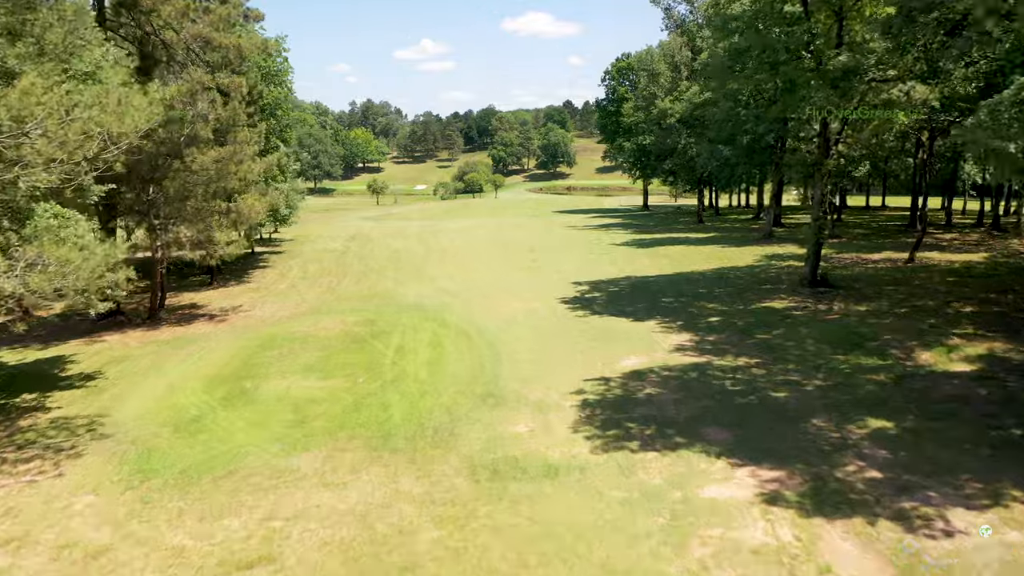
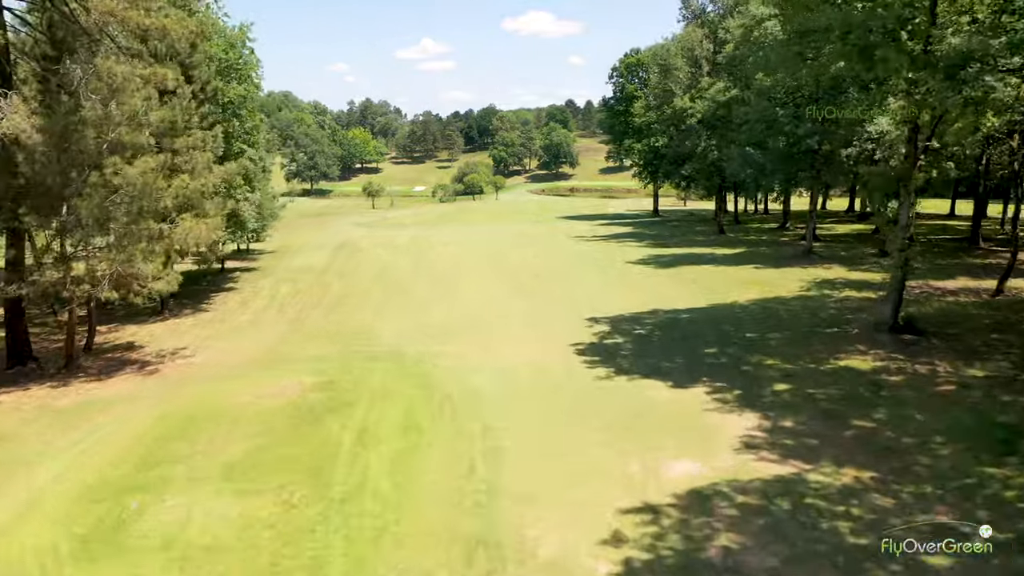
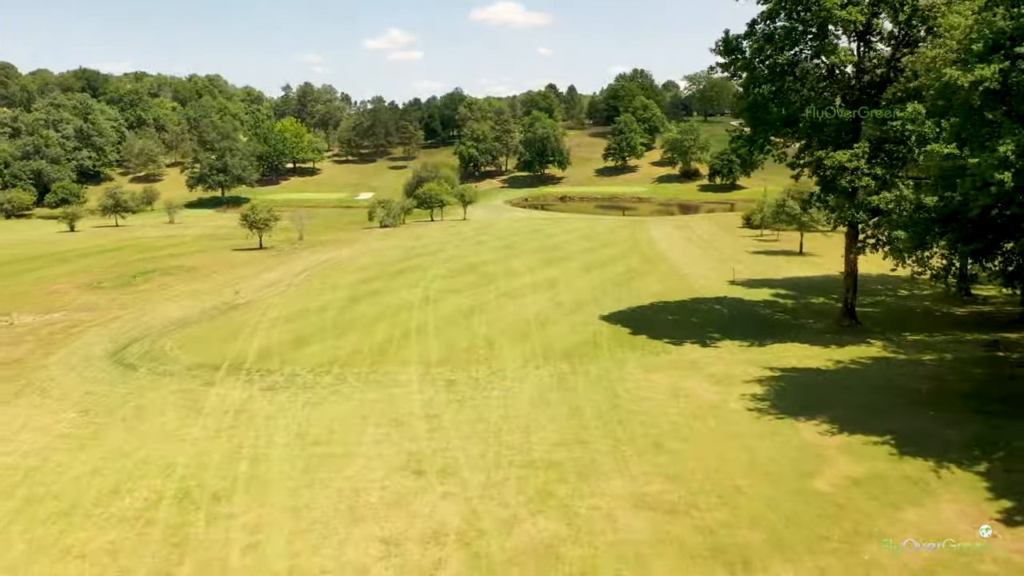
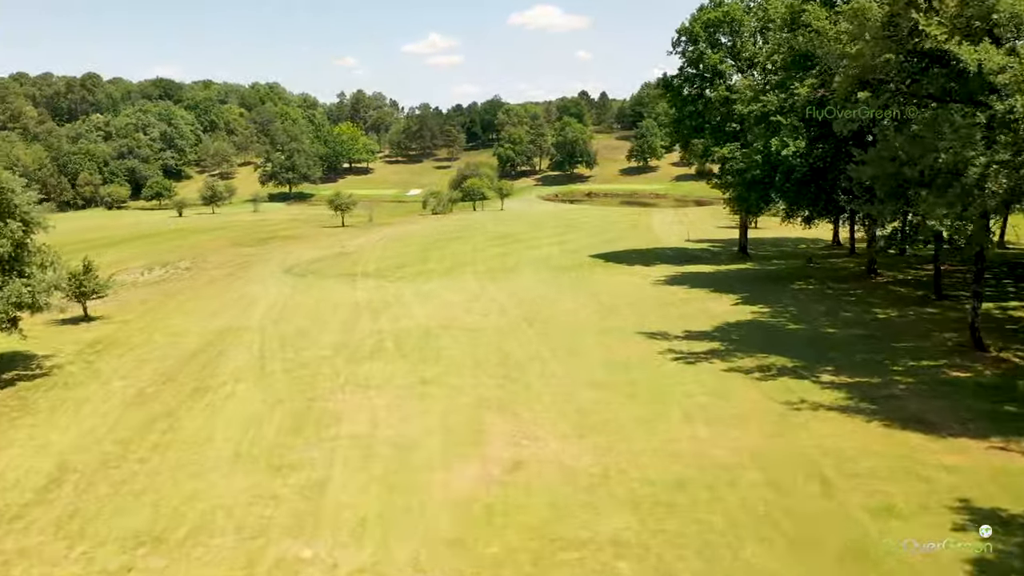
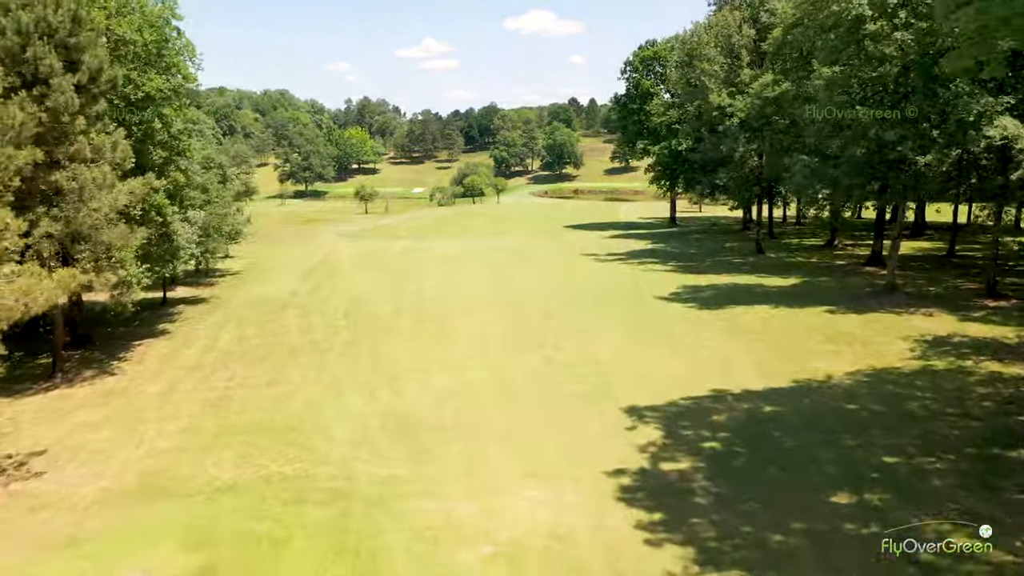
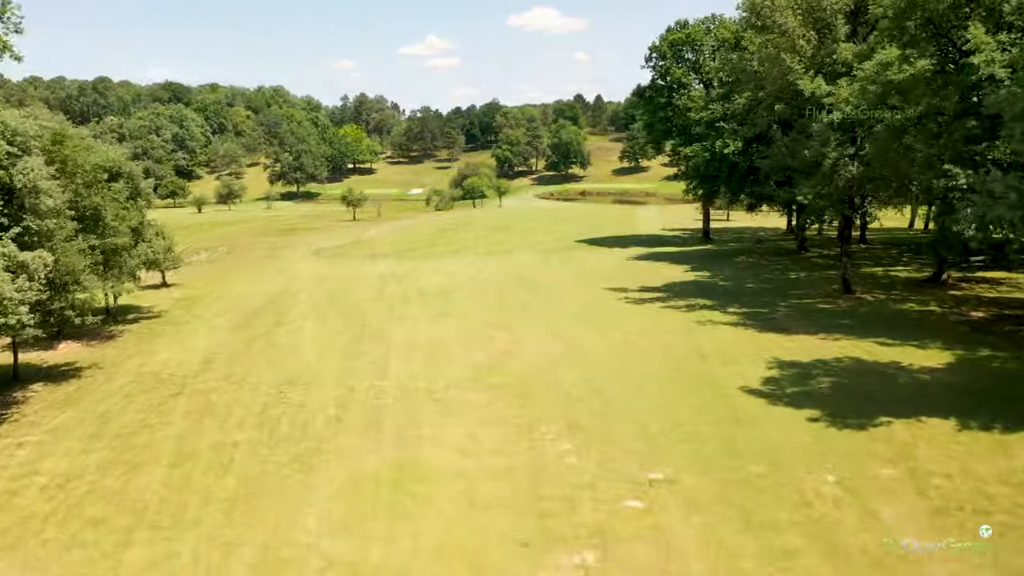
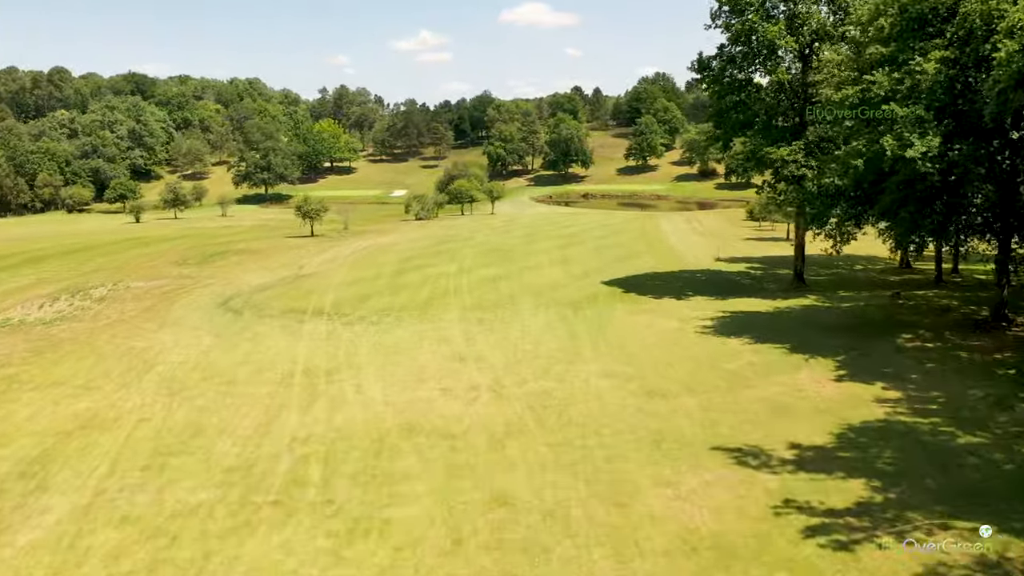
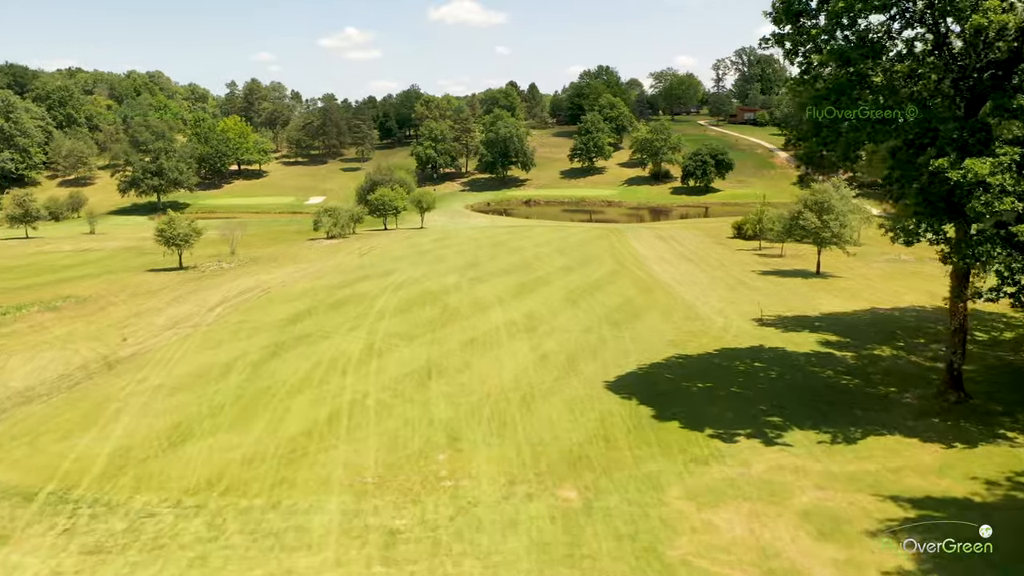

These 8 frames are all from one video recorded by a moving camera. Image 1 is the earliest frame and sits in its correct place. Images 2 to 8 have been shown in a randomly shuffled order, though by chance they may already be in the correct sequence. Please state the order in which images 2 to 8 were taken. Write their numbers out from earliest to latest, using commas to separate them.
2, 5, 6, 4, 7, 3, 8
